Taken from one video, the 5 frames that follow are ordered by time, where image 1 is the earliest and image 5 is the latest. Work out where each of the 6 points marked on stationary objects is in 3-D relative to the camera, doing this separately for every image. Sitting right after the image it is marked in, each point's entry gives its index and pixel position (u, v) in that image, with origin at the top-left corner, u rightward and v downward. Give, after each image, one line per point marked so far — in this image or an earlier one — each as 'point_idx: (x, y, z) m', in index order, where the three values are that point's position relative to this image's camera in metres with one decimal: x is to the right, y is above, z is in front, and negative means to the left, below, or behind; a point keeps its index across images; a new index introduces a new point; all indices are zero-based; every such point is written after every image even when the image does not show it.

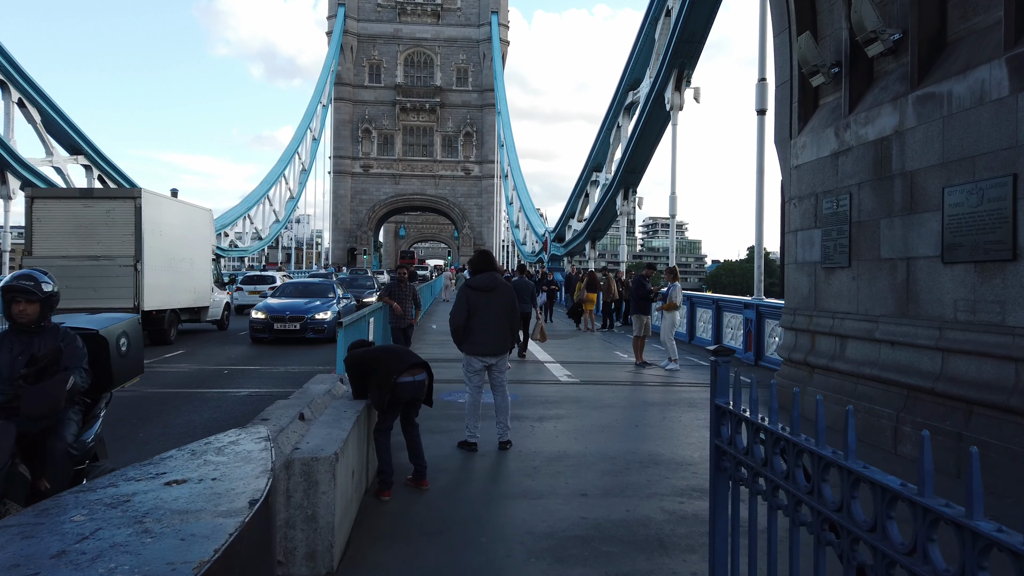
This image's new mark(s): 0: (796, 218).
0: (+3.2, +0.8, +8.4) m
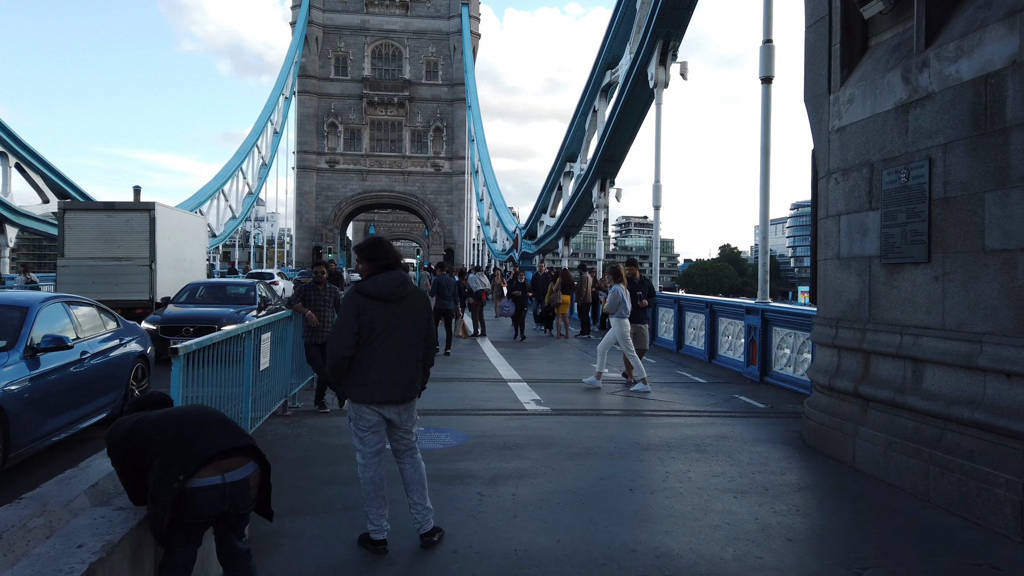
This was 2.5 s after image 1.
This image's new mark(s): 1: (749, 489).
0: (+2.8, +0.8, +6.3) m
1: (+1.7, -1.4, +5.2) m
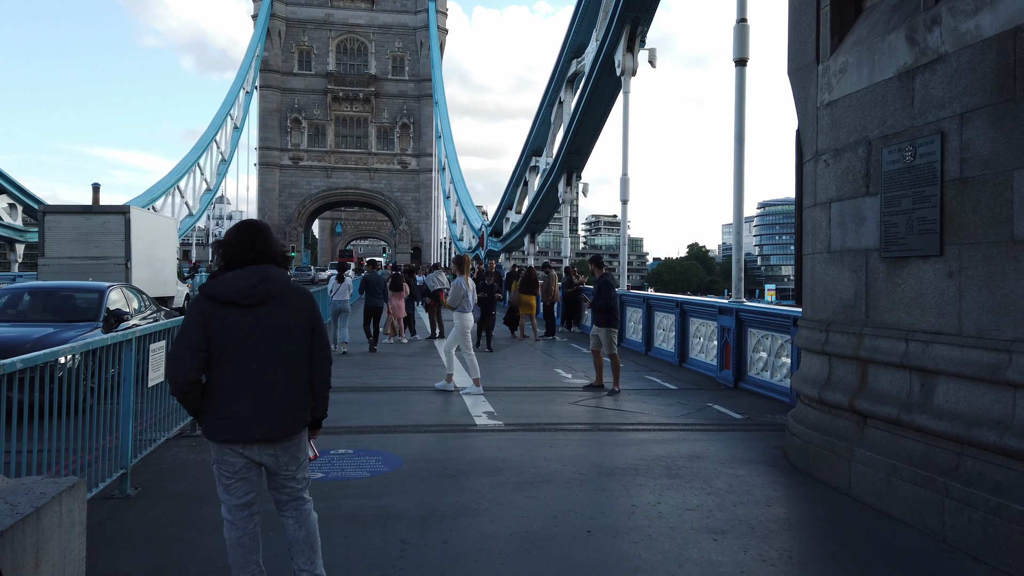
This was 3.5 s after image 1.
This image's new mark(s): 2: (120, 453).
0: (+2.3, +0.8, +5.5) m
1: (+1.3, -1.4, +4.3) m
2: (-2.5, -1.1, +4.8) m
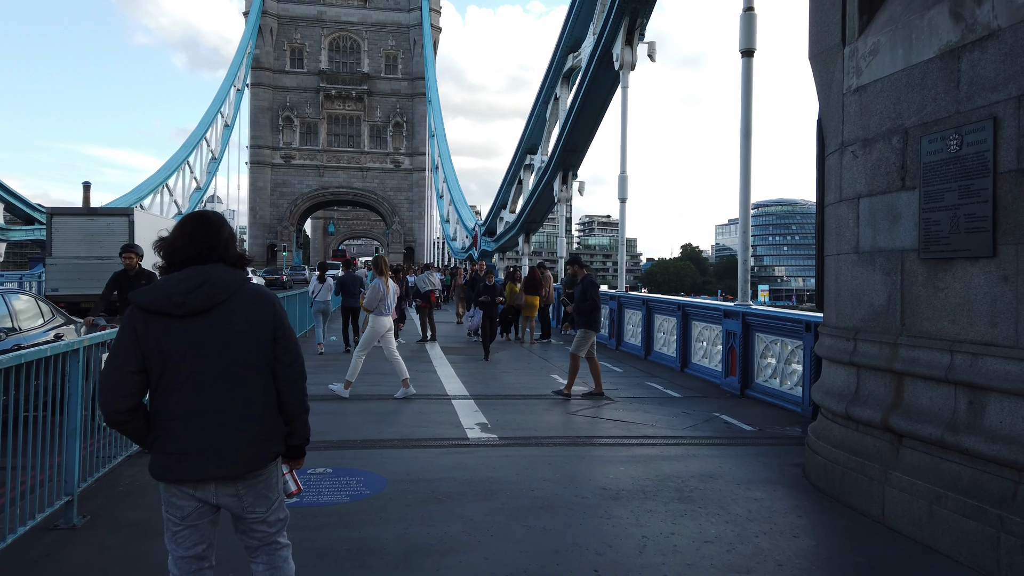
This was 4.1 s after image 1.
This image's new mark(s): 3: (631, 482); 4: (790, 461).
0: (+2.3, +0.8, +5.0) m
1: (+1.3, -1.4, +3.8) m
2: (-2.6, -1.1, +4.2) m
3: (+0.8, -1.4, +5.2) m
4: (+2.2, -1.4, +5.9) m
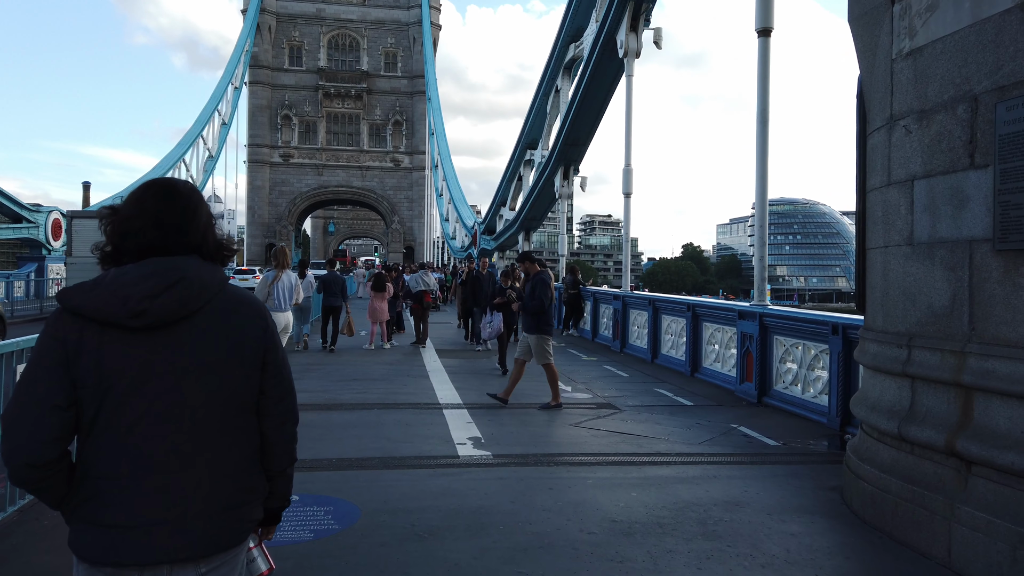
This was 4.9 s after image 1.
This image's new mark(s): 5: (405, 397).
0: (+2.3, +0.8, +4.2) m
1: (+1.2, -1.4, +3.1) m
2: (-2.6, -1.1, +3.5) m
3: (+0.8, -1.4, +4.5) m
4: (+2.2, -1.4, +5.2) m
5: (-1.2, -1.2, +8.4) m
